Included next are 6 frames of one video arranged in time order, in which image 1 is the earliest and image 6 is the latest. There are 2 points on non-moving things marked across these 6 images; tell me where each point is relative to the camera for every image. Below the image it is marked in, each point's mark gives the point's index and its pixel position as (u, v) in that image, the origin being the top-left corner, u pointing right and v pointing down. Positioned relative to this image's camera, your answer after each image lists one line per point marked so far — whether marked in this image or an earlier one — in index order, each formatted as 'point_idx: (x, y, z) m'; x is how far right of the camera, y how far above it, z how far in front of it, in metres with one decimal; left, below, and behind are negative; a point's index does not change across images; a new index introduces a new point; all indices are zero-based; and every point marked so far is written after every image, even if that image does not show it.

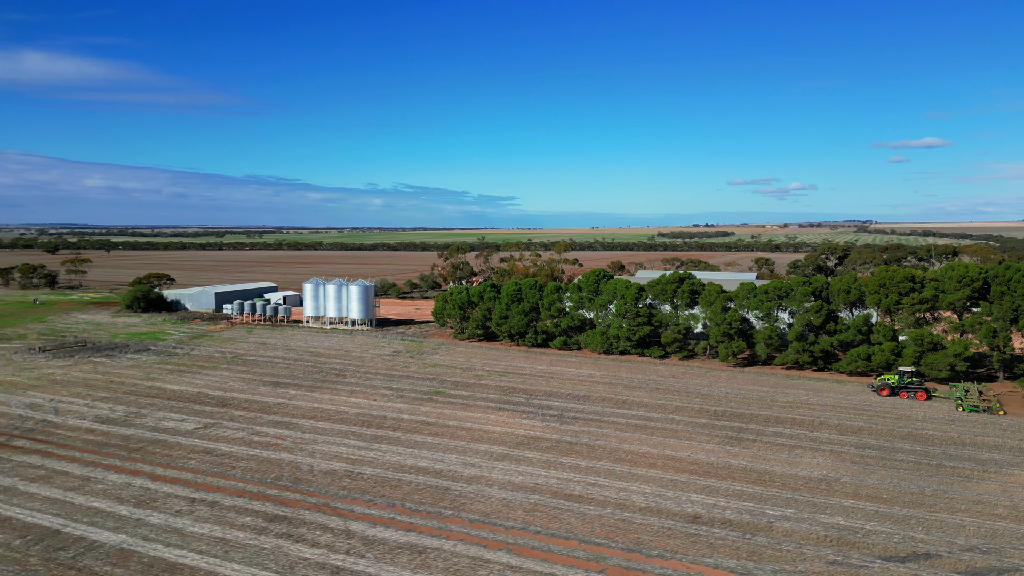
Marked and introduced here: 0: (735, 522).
0: (+4.1, -4.3, +13.7) m
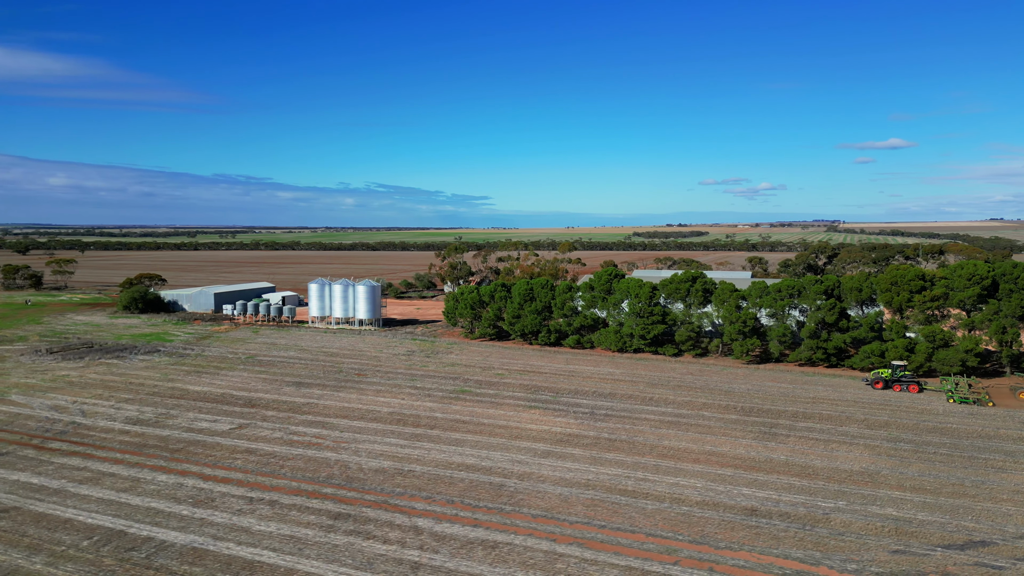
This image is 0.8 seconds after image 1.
0: (+5.2, -4.2, +14.0) m
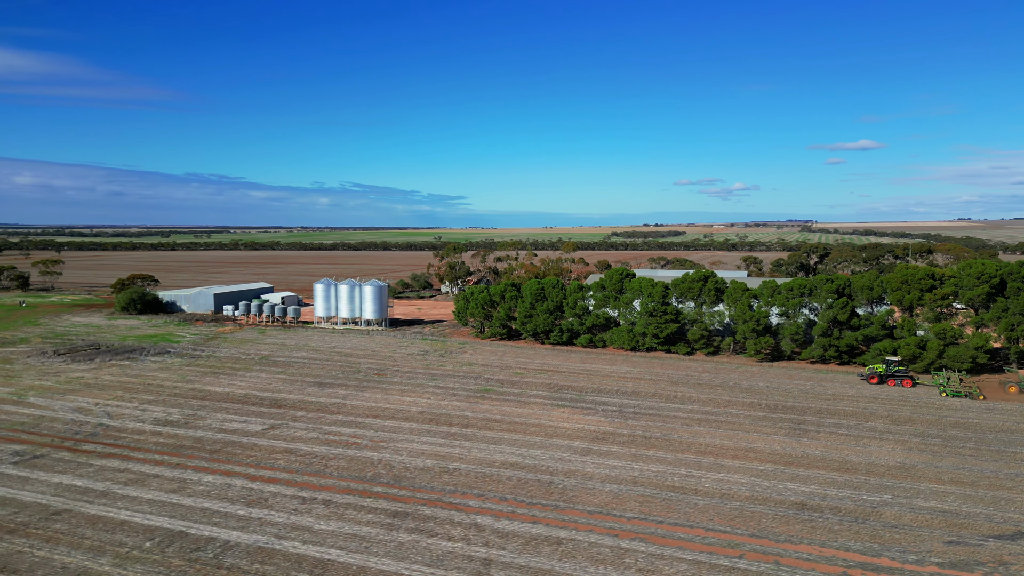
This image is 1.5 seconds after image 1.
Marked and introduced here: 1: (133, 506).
0: (+6.3, -4.2, +14.3) m
1: (-7.4, -4.3, +14.6) m
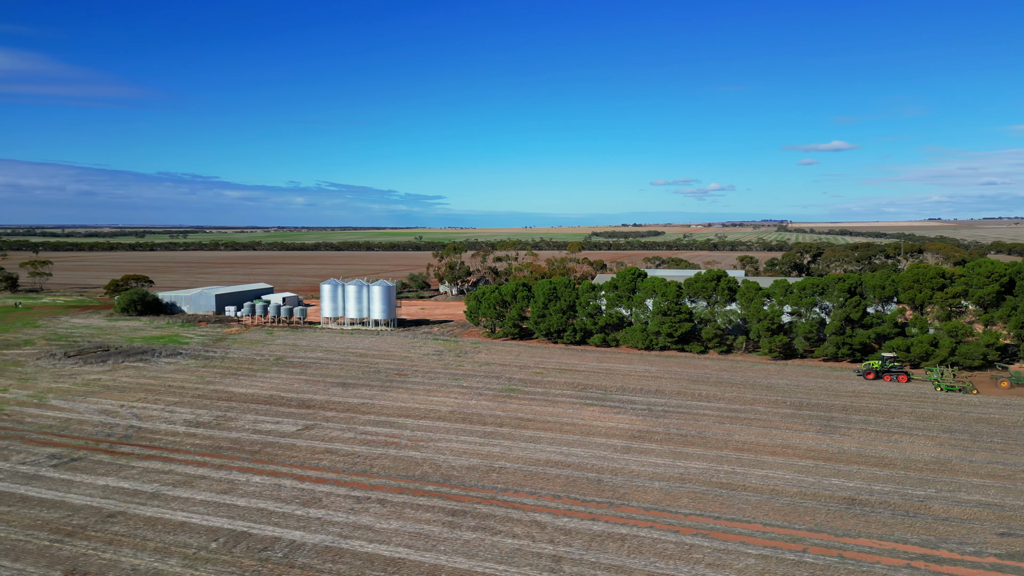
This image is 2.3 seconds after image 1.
0: (+7.4, -4.2, +14.7) m
1: (-6.3, -4.3, +14.6) m
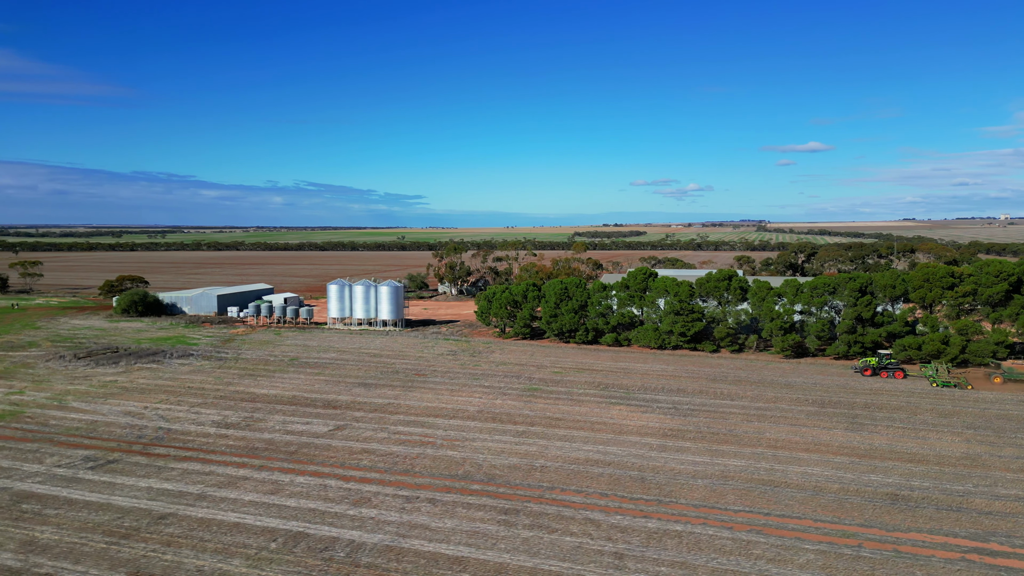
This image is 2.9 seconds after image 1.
0: (+8.3, -4.2, +14.9) m
1: (-5.3, -4.3, +14.6) m
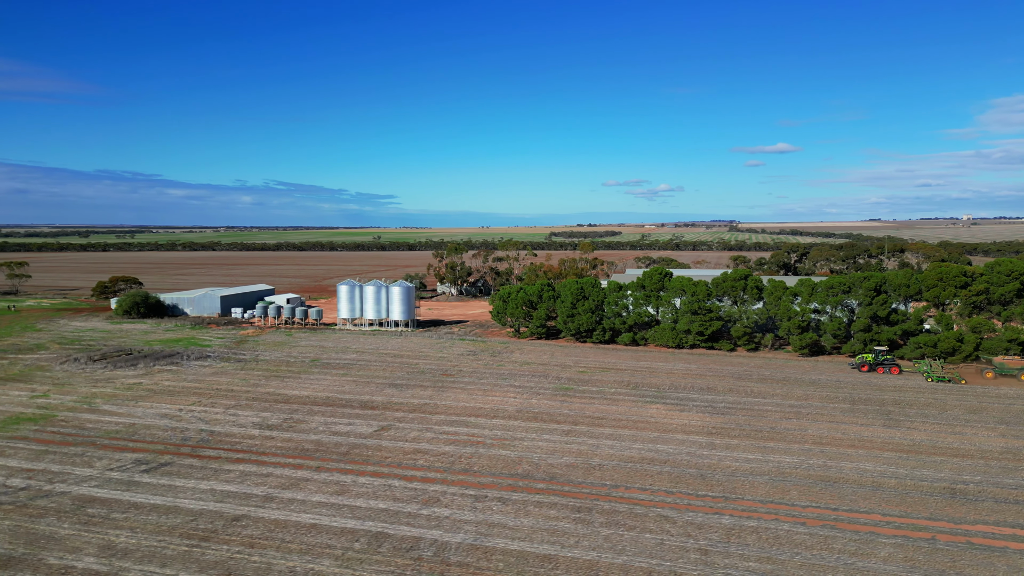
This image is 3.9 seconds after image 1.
0: (+9.7, -4.2, +15.4) m
1: (-4.0, -4.3, +14.5) m
